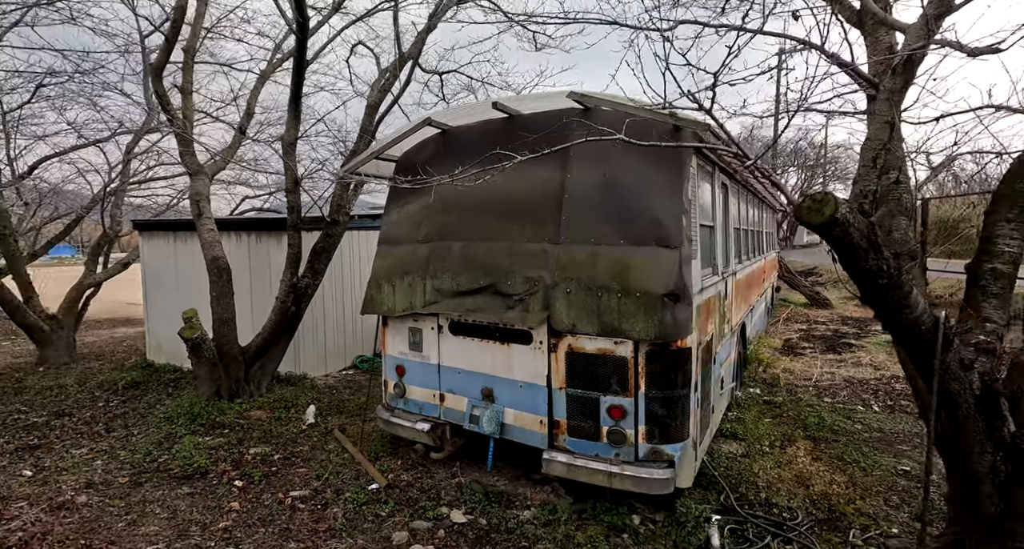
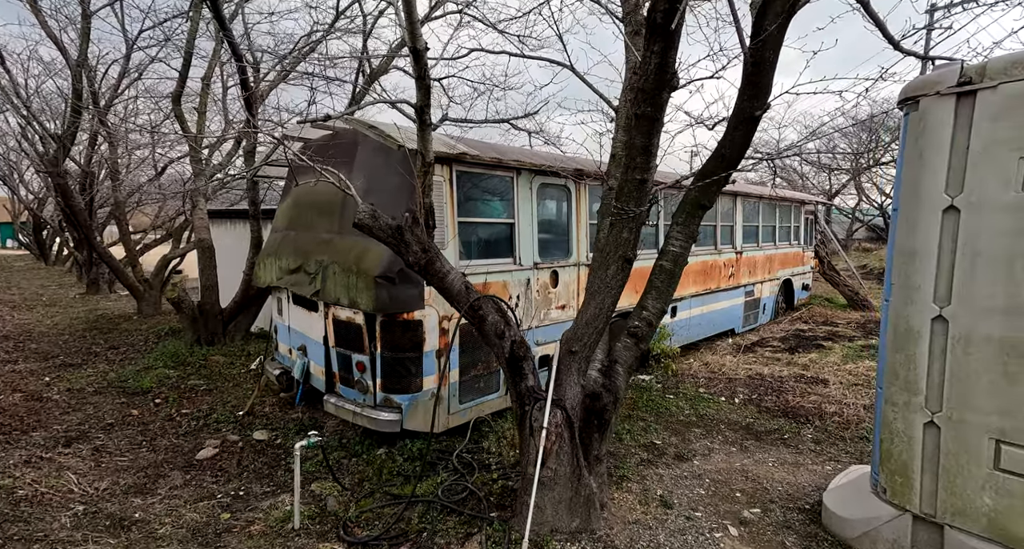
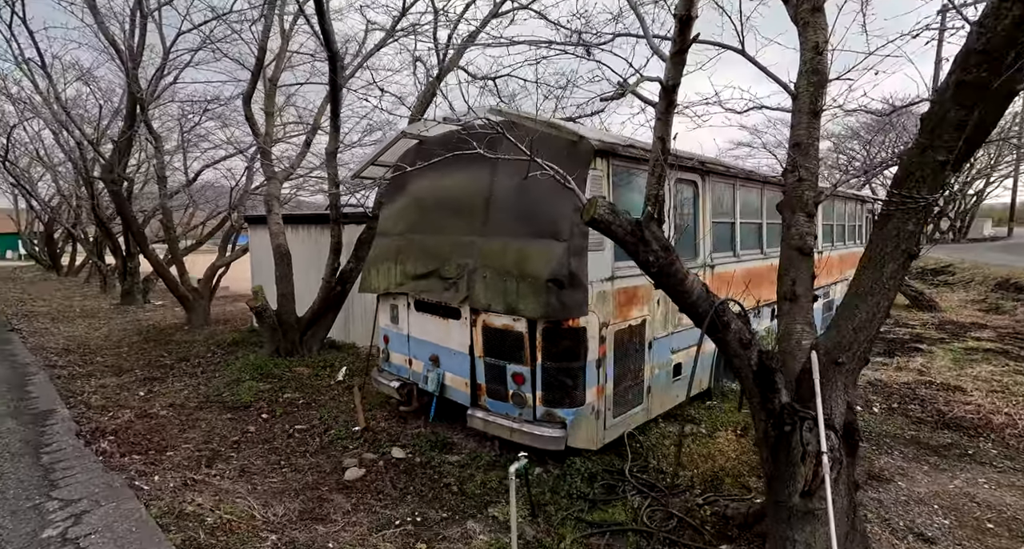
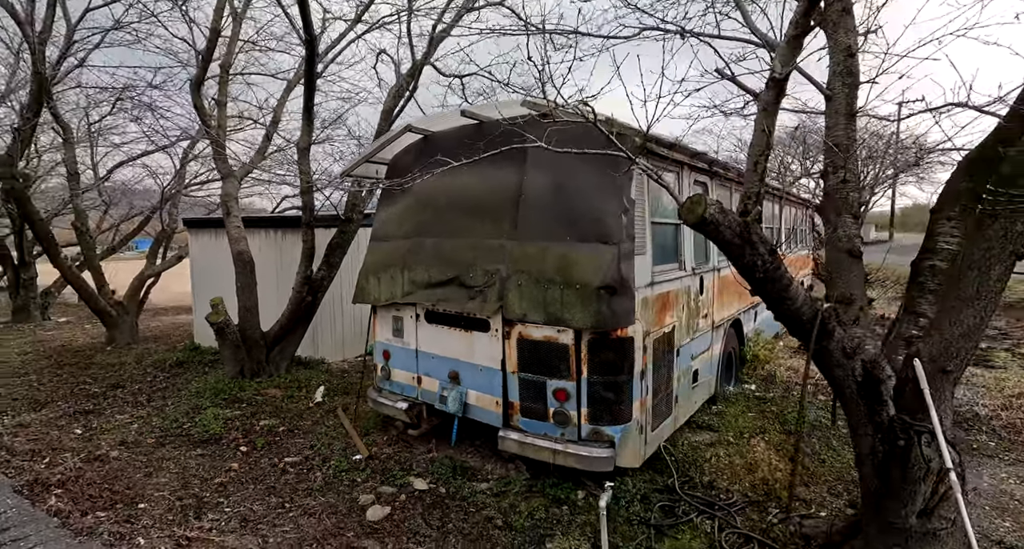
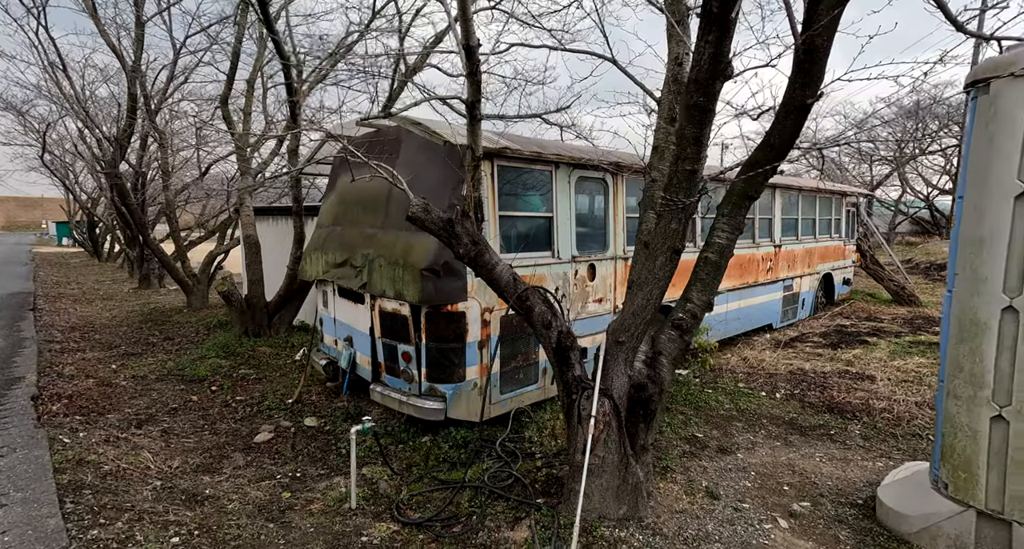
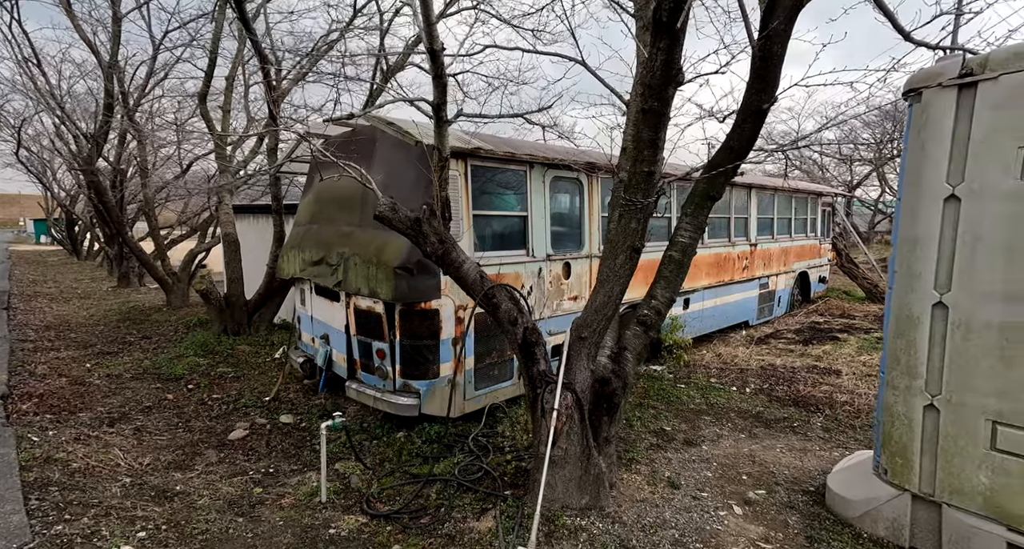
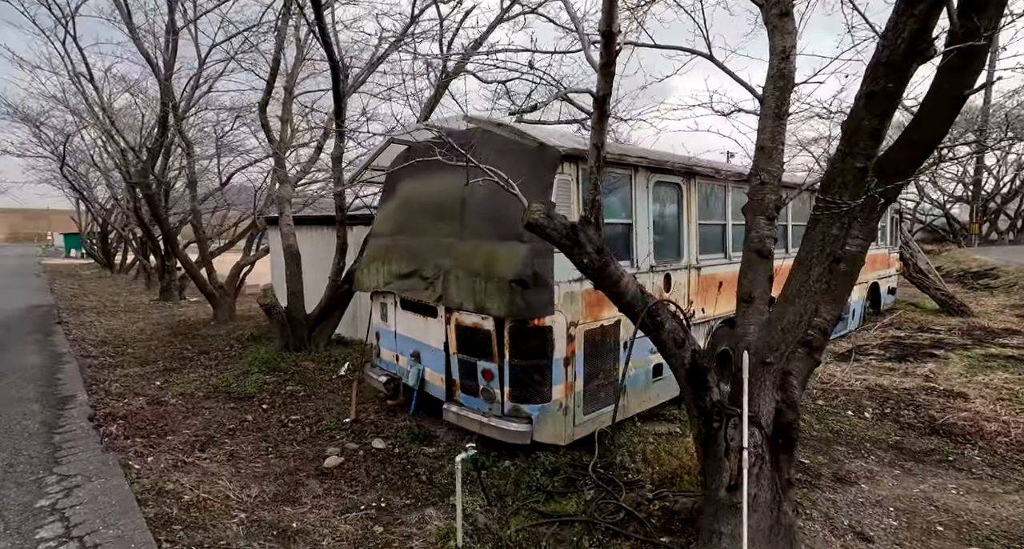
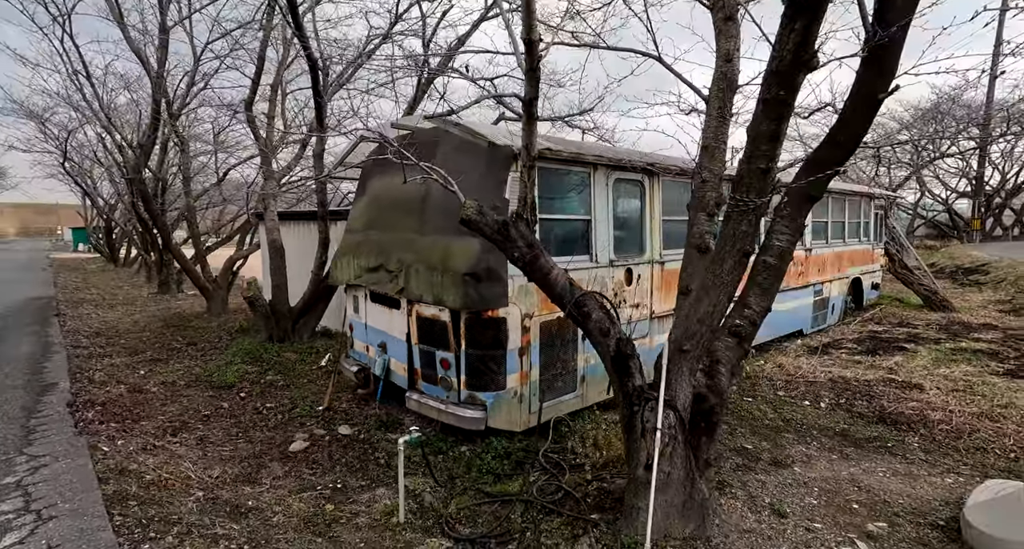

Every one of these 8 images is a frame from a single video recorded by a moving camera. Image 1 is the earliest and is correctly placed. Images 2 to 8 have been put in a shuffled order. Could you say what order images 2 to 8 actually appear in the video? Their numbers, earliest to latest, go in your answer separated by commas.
4, 3, 7, 8, 5, 6, 2
